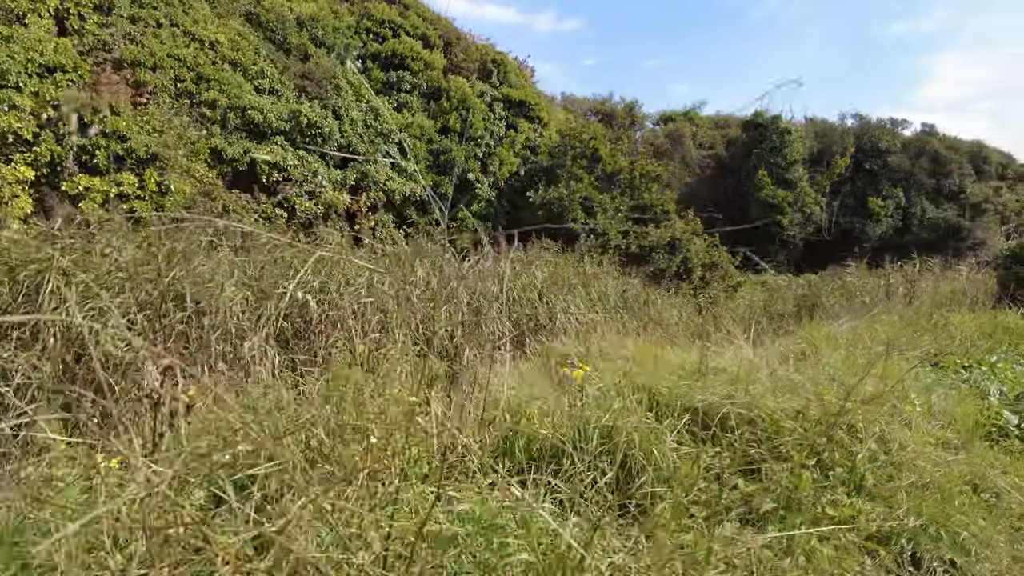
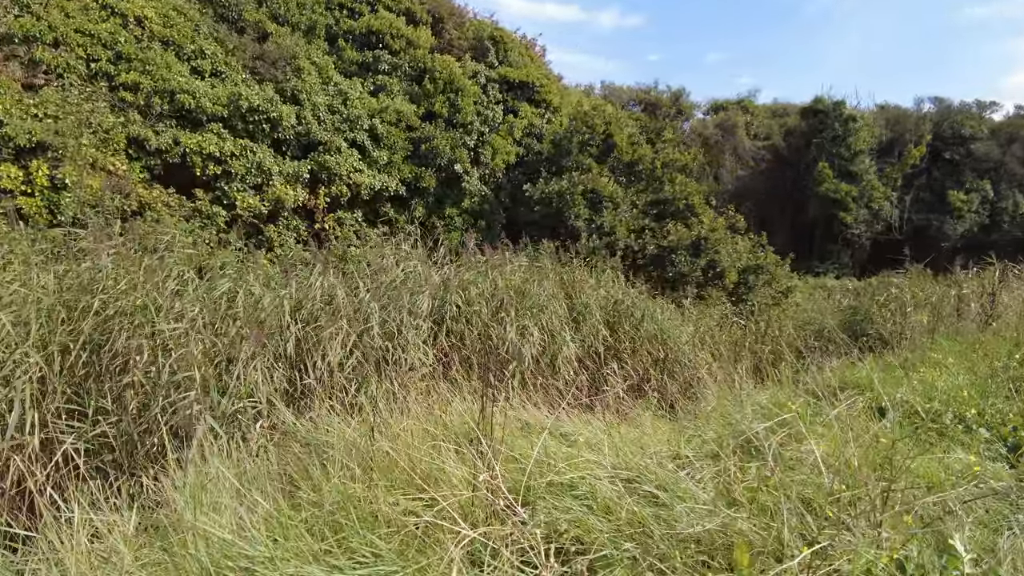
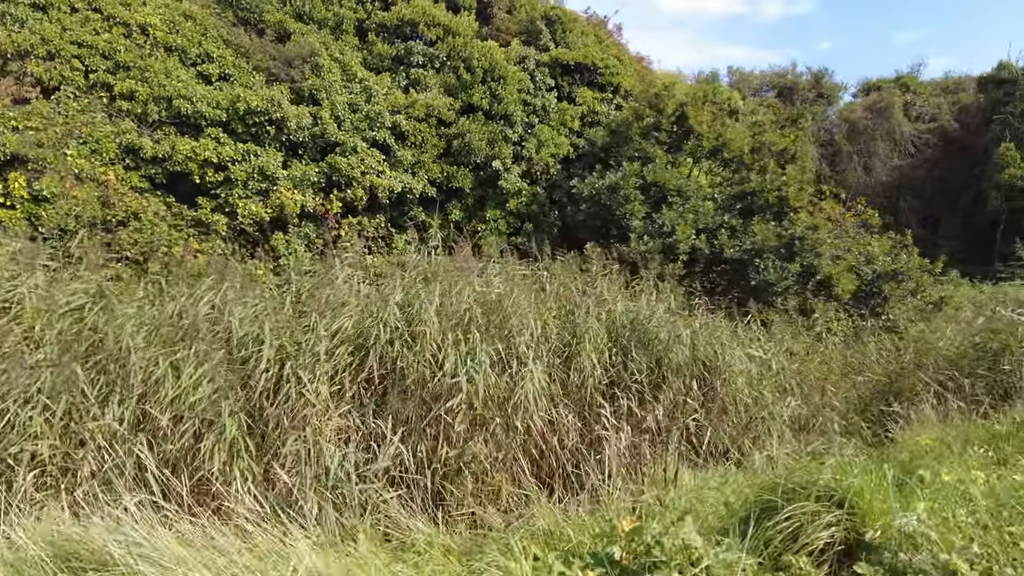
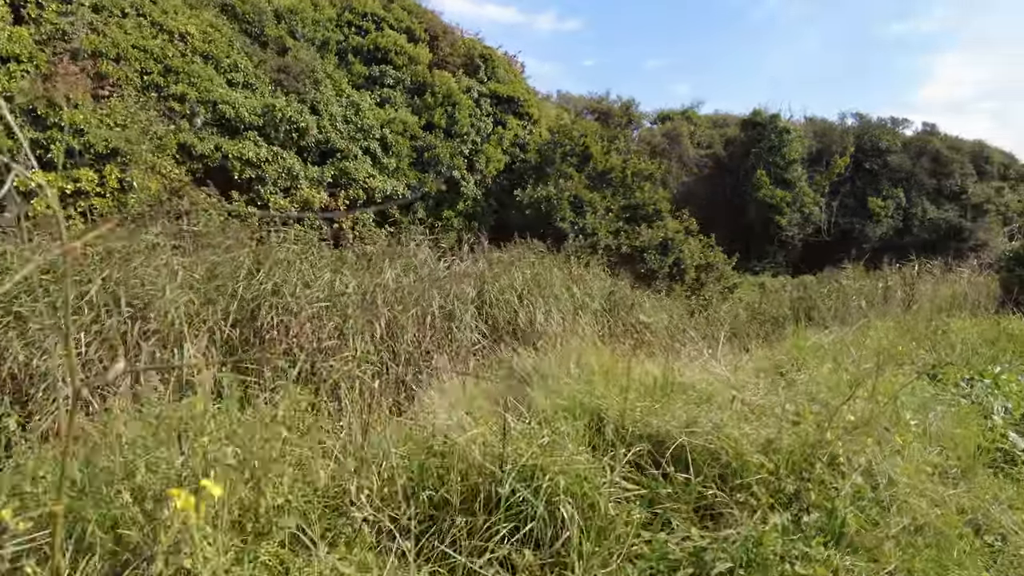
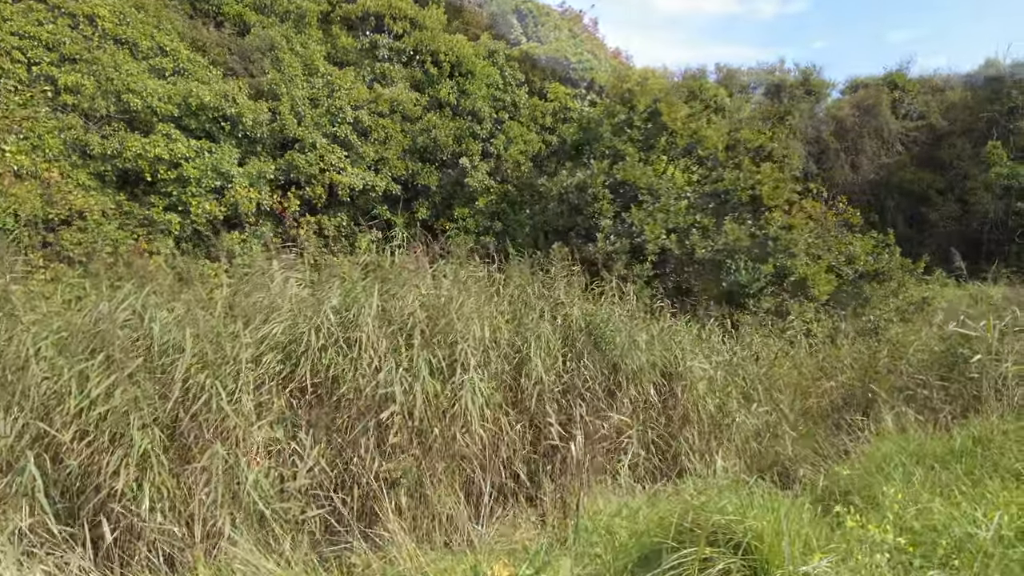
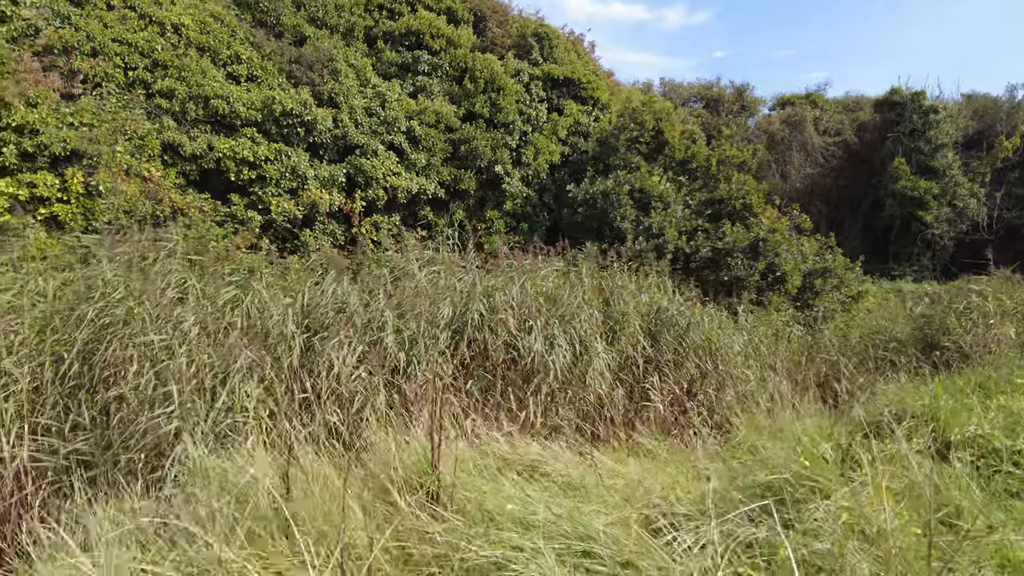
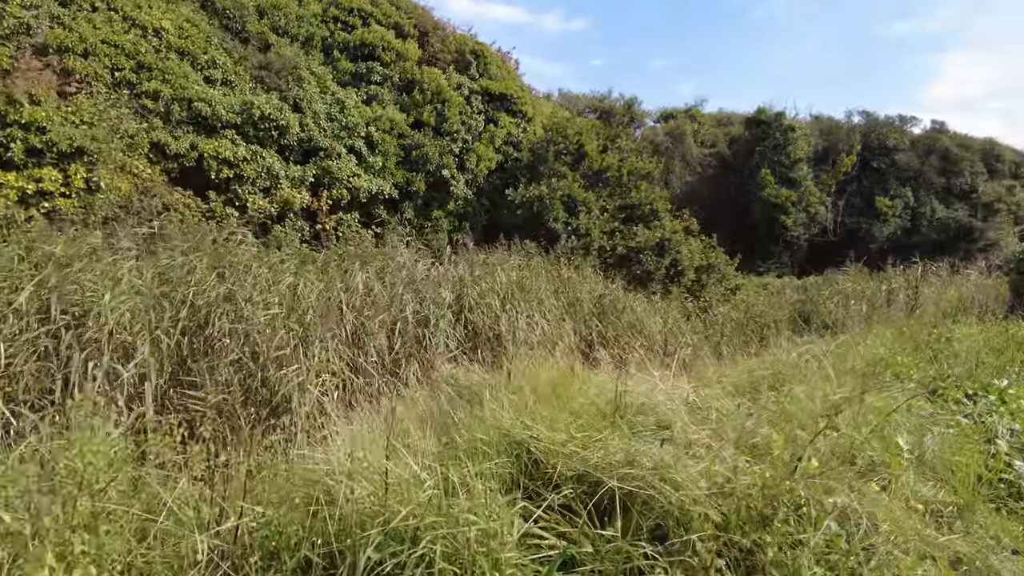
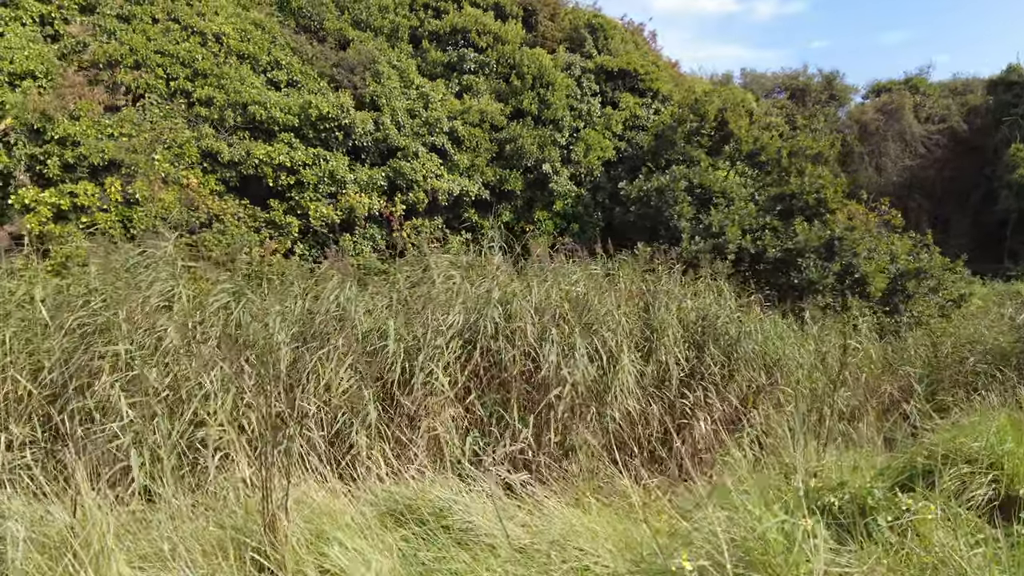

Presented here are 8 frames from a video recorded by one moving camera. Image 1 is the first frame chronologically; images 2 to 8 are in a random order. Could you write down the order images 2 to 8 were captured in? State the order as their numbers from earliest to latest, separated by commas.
4, 7, 2, 6, 8, 3, 5
